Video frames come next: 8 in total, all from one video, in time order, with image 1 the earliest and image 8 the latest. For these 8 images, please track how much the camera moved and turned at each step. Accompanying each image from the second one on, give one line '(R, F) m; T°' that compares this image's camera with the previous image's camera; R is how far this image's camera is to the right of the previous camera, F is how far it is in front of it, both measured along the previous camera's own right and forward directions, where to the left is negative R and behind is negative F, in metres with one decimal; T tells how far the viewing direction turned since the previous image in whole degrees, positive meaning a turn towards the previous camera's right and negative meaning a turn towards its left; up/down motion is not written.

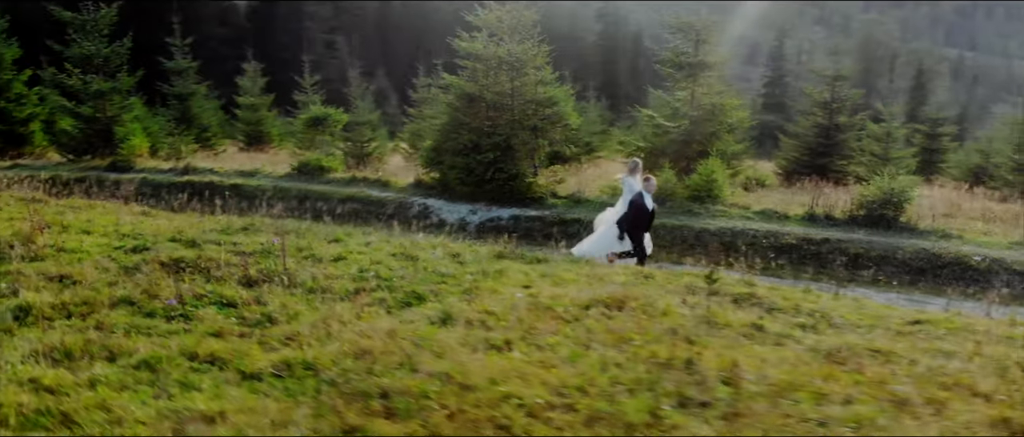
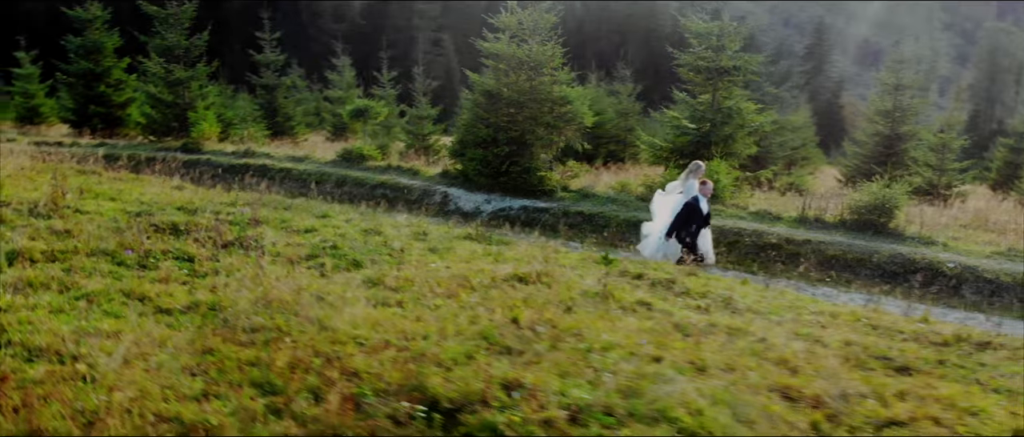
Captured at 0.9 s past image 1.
(+1.7, -0.9) m; -7°
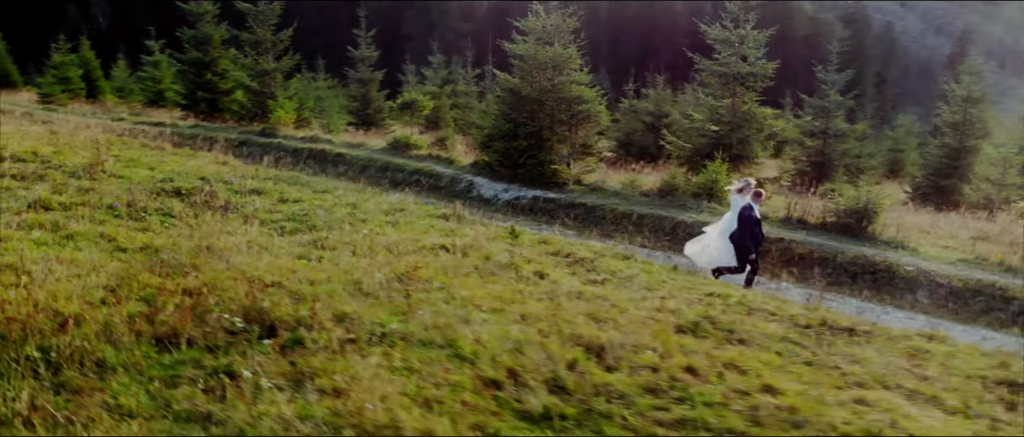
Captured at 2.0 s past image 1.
(+2.2, -1.2) m; -8°
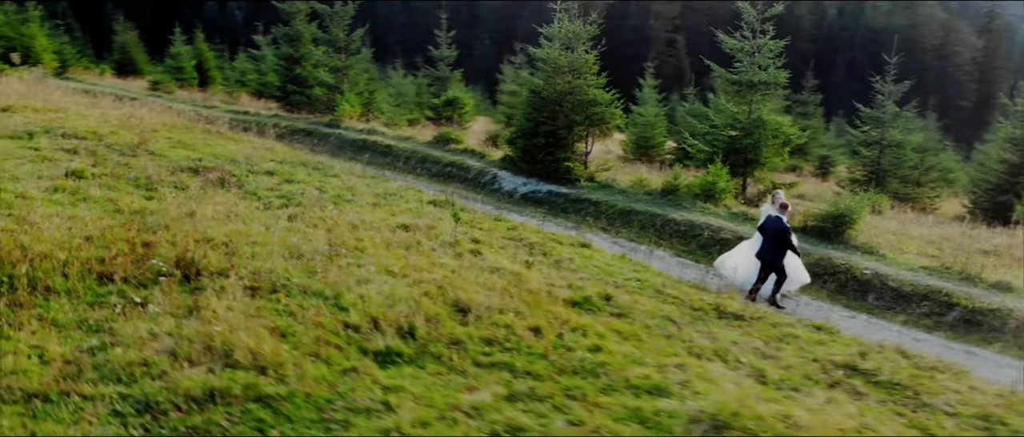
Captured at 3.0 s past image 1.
(+2.1, -1.3) m; -7°
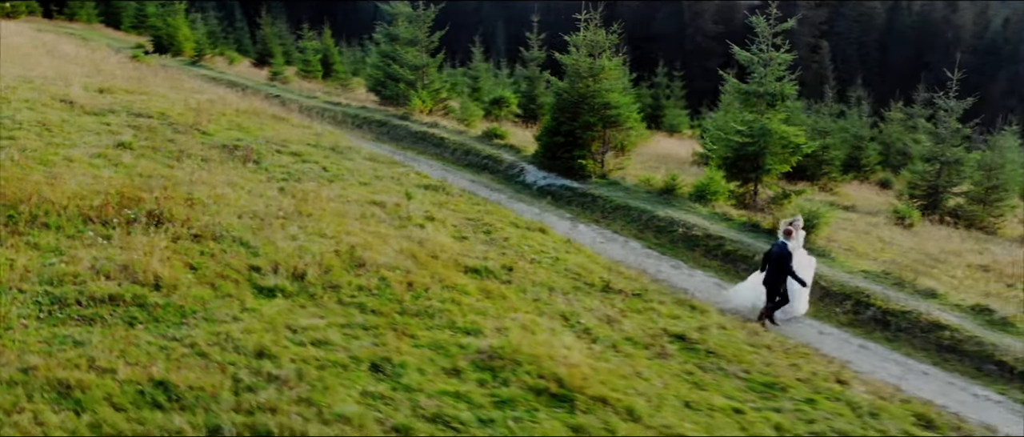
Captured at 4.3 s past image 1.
(+2.9, -1.8) m; -9°
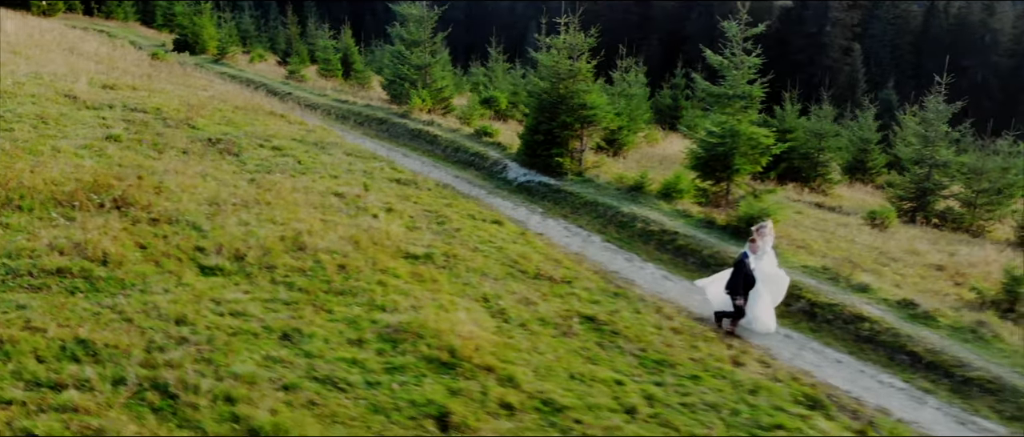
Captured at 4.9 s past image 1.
(+1.4, -0.9) m; -2°
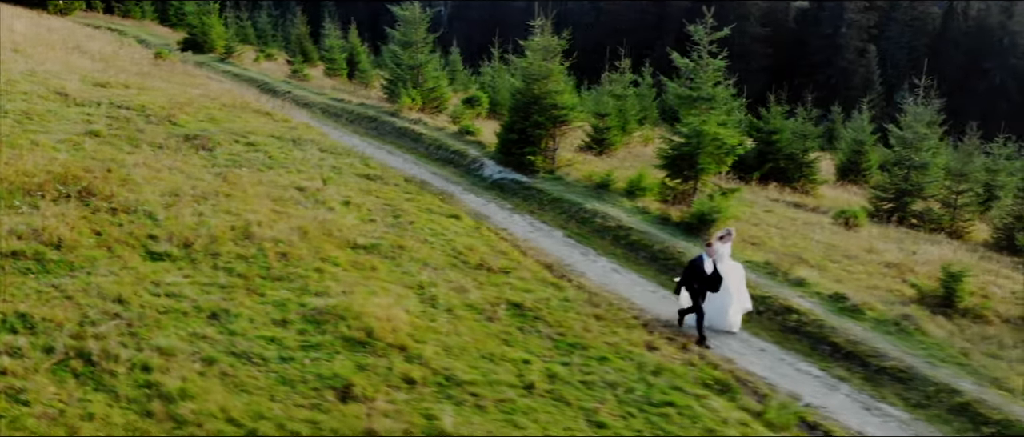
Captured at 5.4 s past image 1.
(+1.2, -0.8) m; -1°
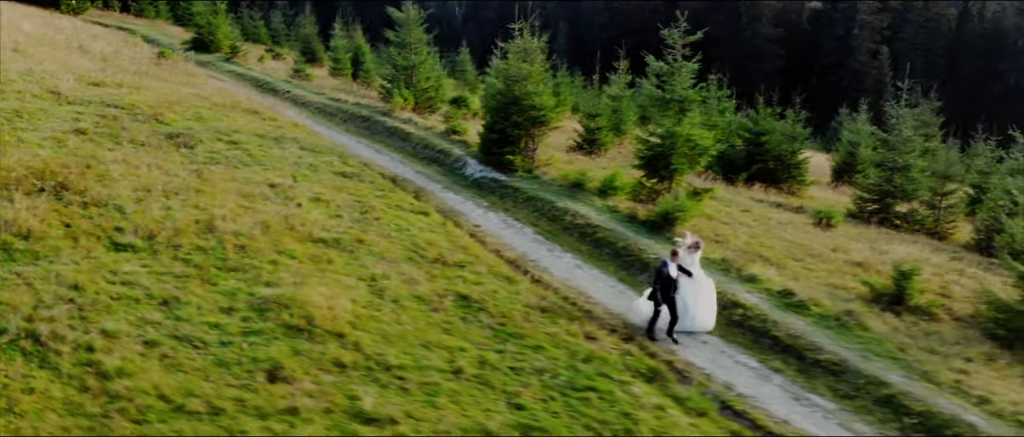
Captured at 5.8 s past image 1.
(+1.0, -0.6) m; -1°
